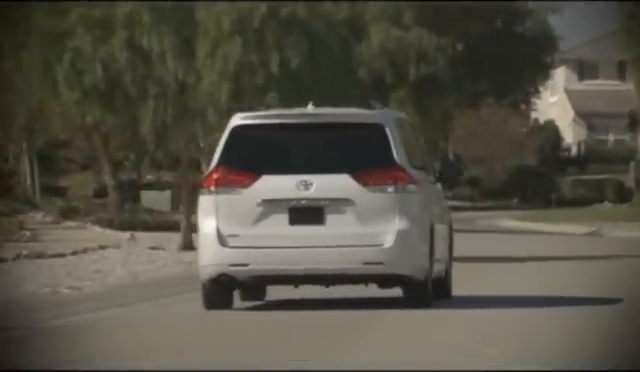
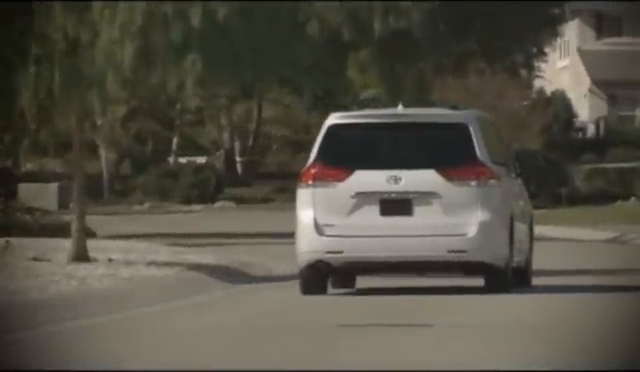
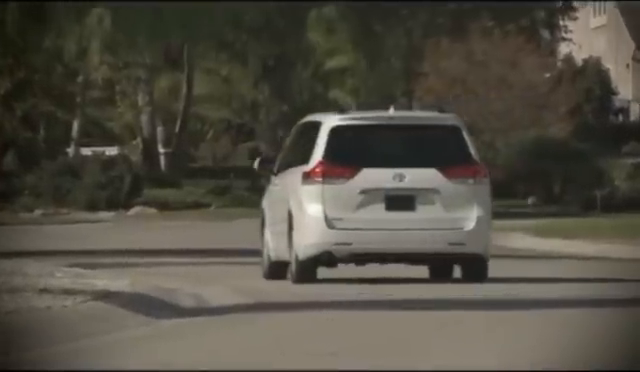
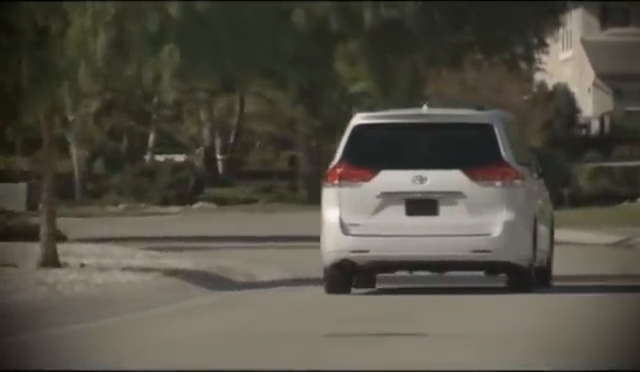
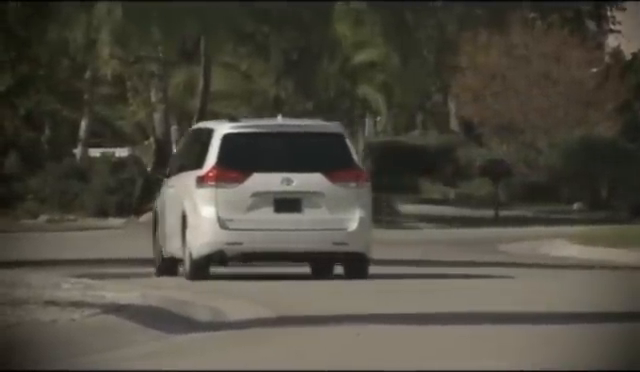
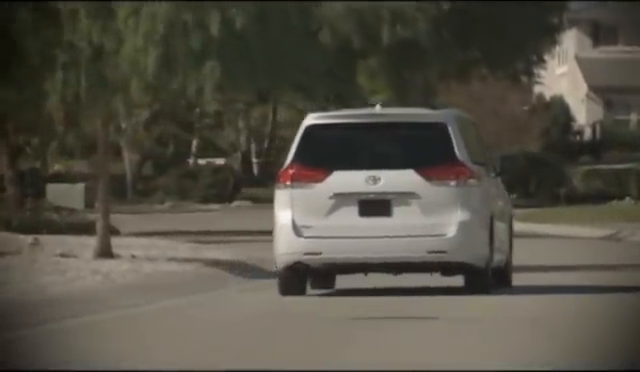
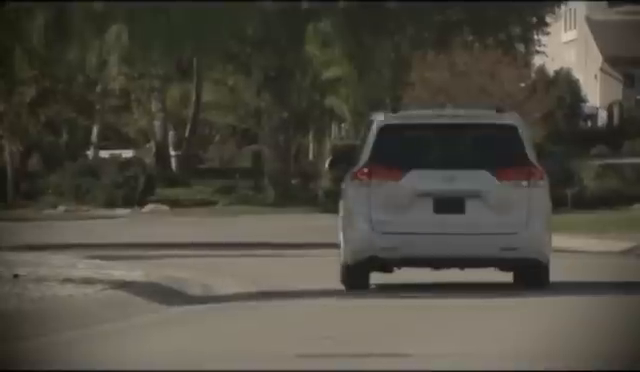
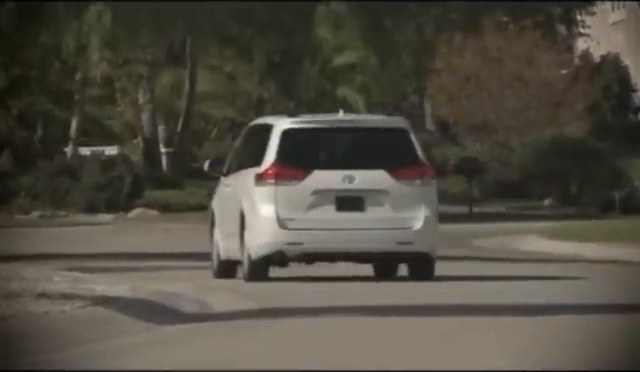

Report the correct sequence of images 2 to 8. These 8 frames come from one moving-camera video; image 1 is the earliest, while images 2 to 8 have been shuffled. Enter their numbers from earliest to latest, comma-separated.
6, 2, 4, 7, 3, 8, 5
